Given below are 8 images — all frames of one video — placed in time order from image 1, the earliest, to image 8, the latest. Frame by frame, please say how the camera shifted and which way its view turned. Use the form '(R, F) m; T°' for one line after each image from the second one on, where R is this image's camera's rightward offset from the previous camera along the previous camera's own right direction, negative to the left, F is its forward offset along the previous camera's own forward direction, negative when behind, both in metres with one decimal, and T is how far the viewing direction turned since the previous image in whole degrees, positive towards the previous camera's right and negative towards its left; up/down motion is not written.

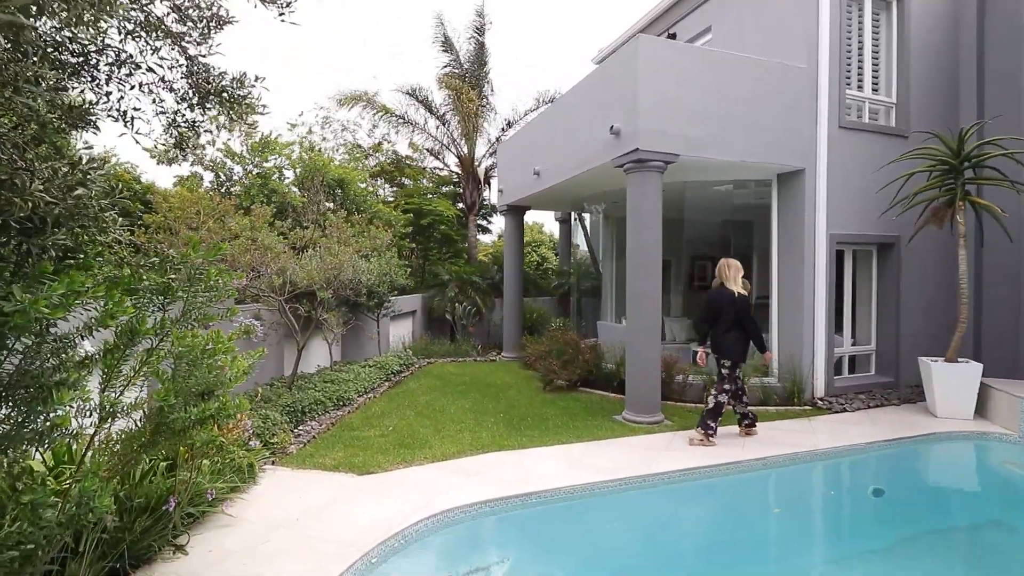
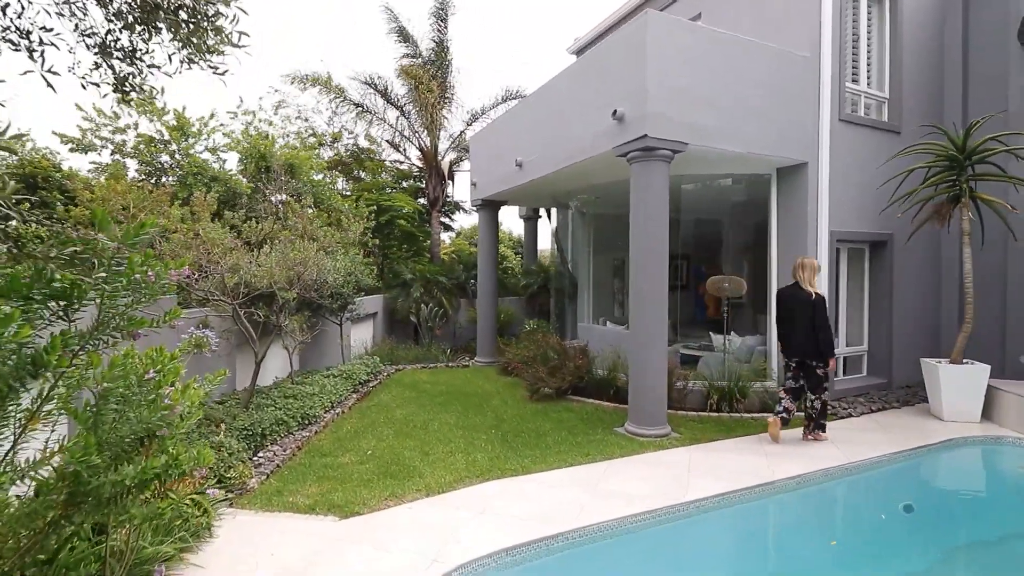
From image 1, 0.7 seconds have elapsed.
(-0.4, +0.7) m; +5°
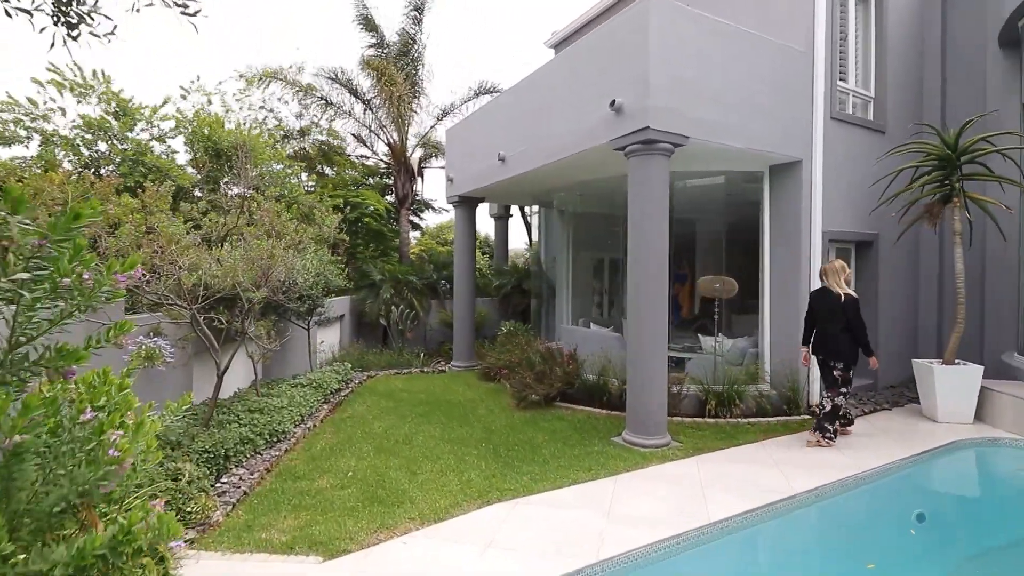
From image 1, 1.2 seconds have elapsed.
(-0.3, +0.4) m; +4°
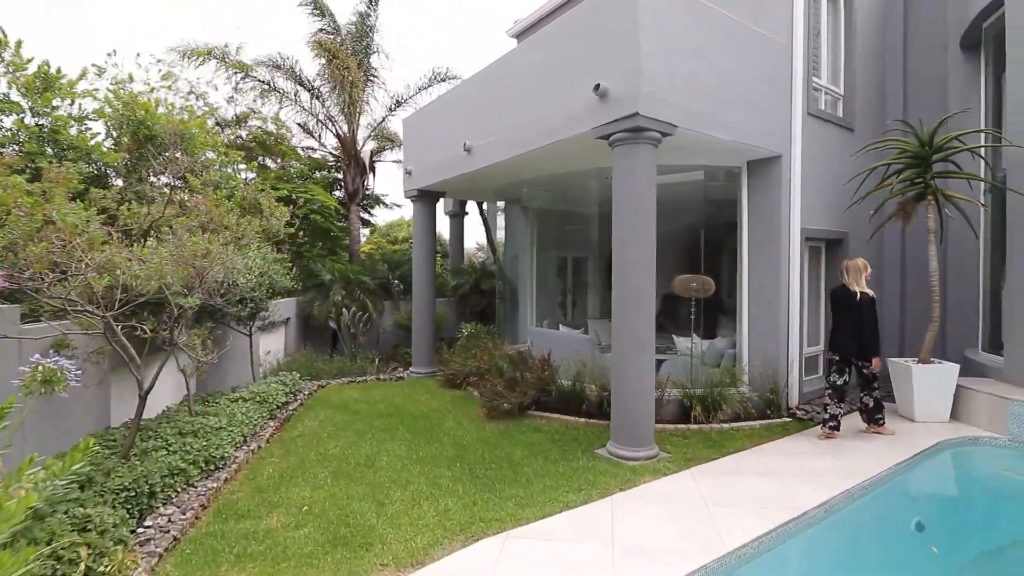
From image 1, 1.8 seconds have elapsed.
(-0.2, +0.5) m; +6°
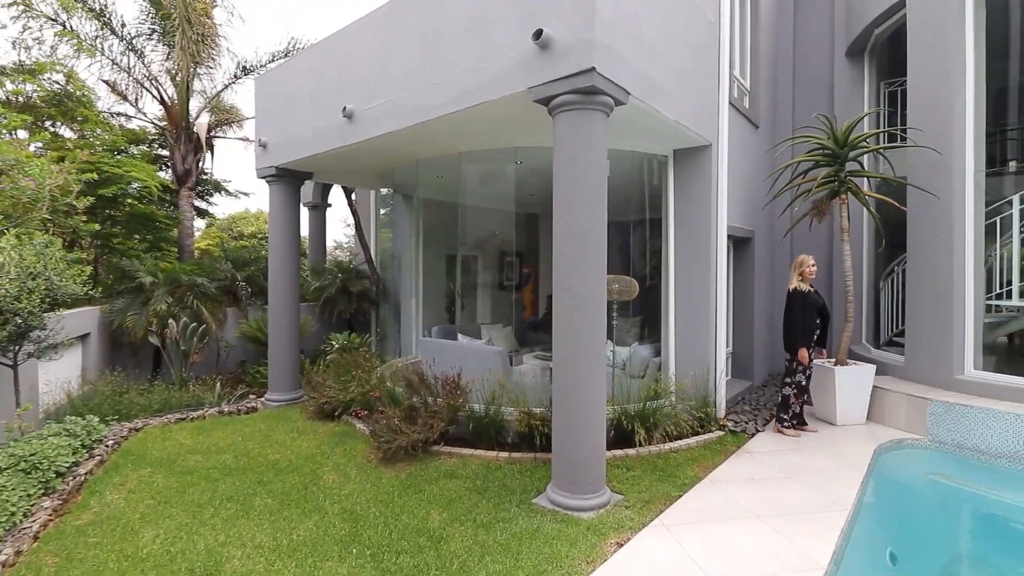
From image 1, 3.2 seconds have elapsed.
(-0.4, +1.2) m; +15°
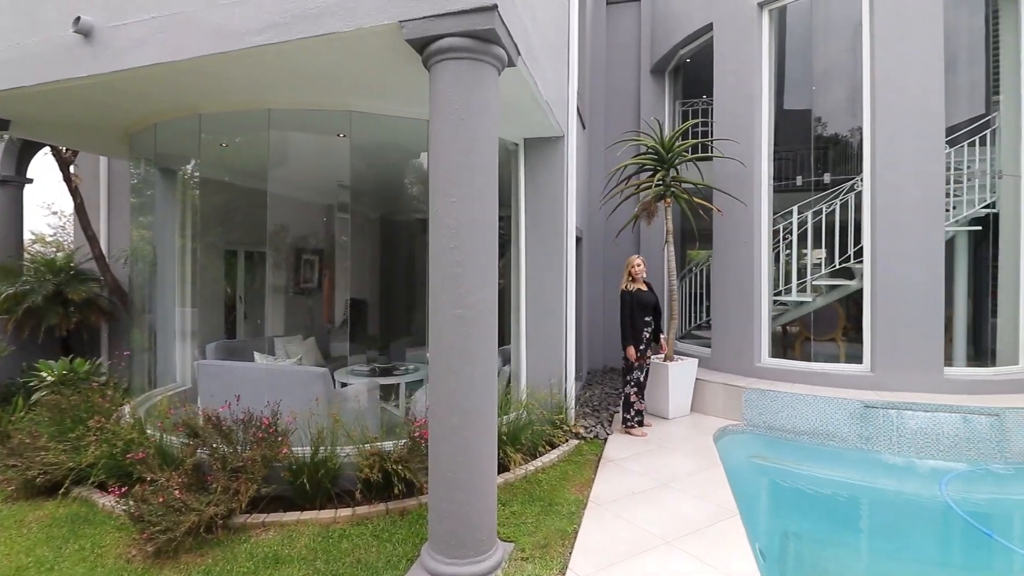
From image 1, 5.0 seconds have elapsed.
(-0.5, +1.0) m; +24°
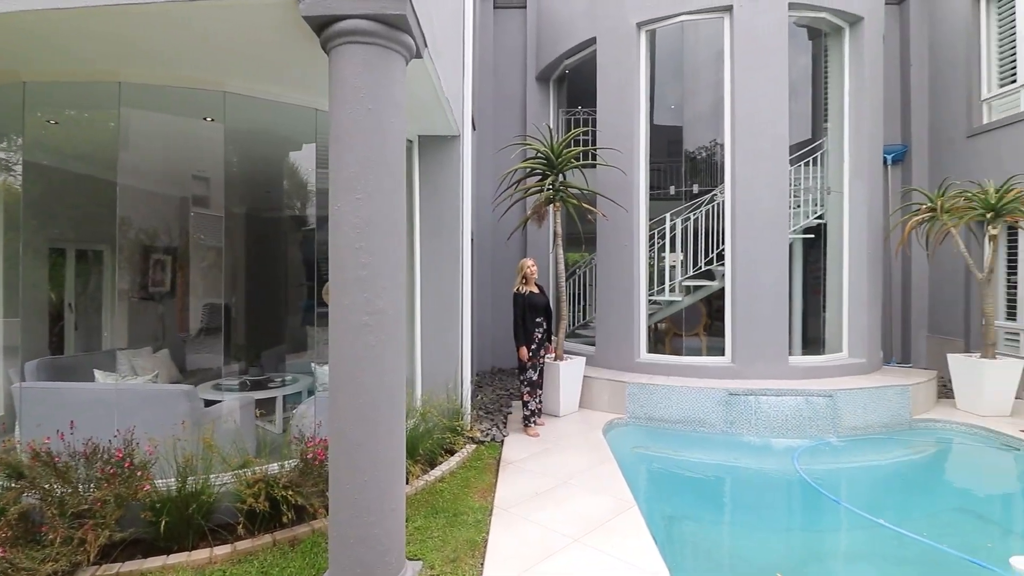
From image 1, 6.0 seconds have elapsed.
(-0.2, +0.1) m; +14°
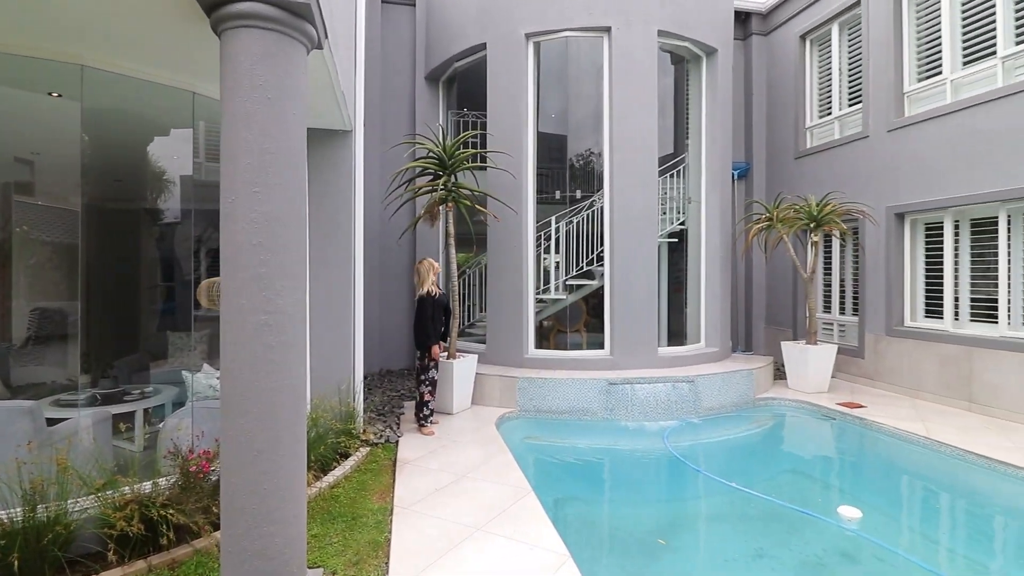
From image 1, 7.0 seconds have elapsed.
(-0.1, -0.1) m; +13°
